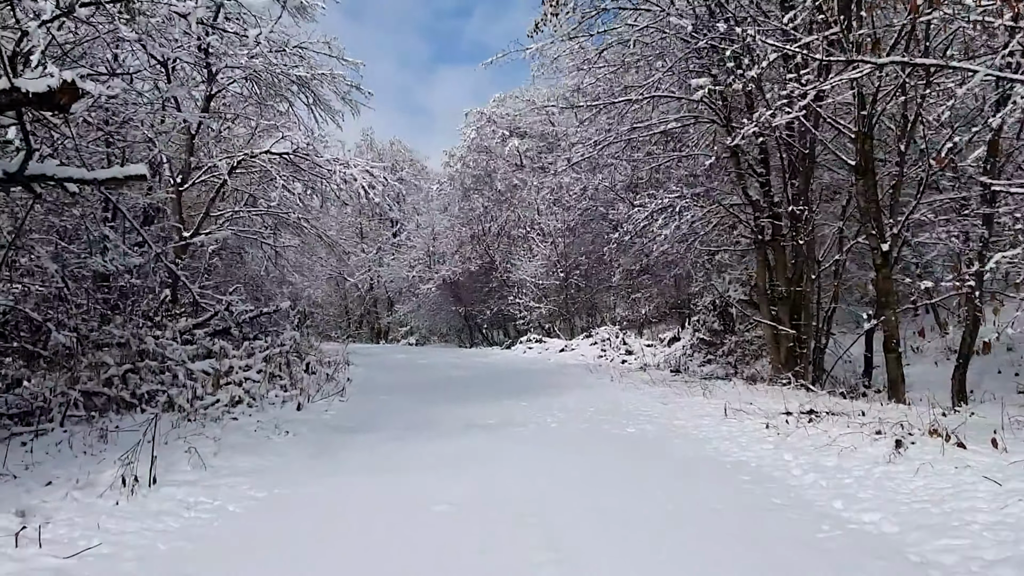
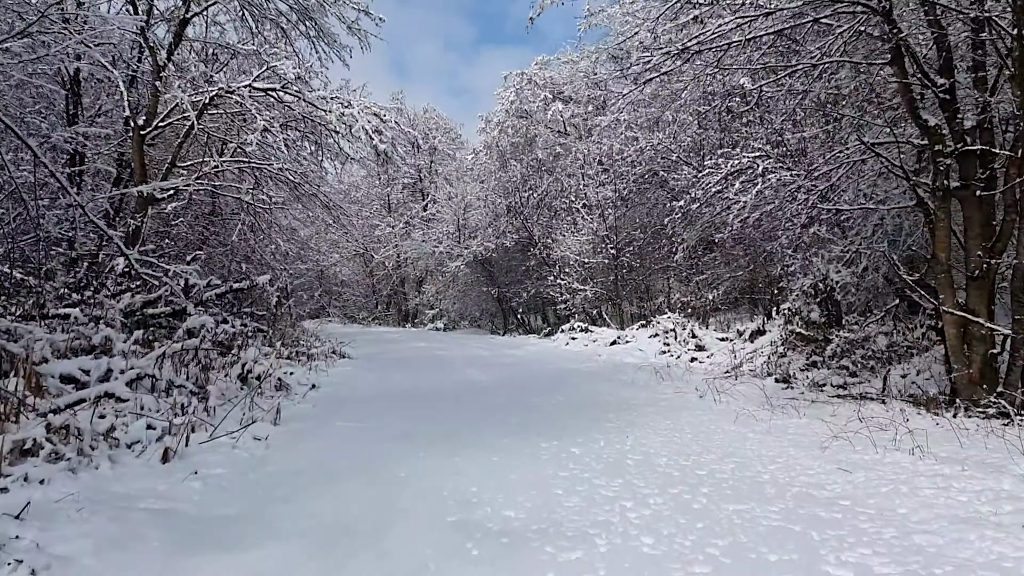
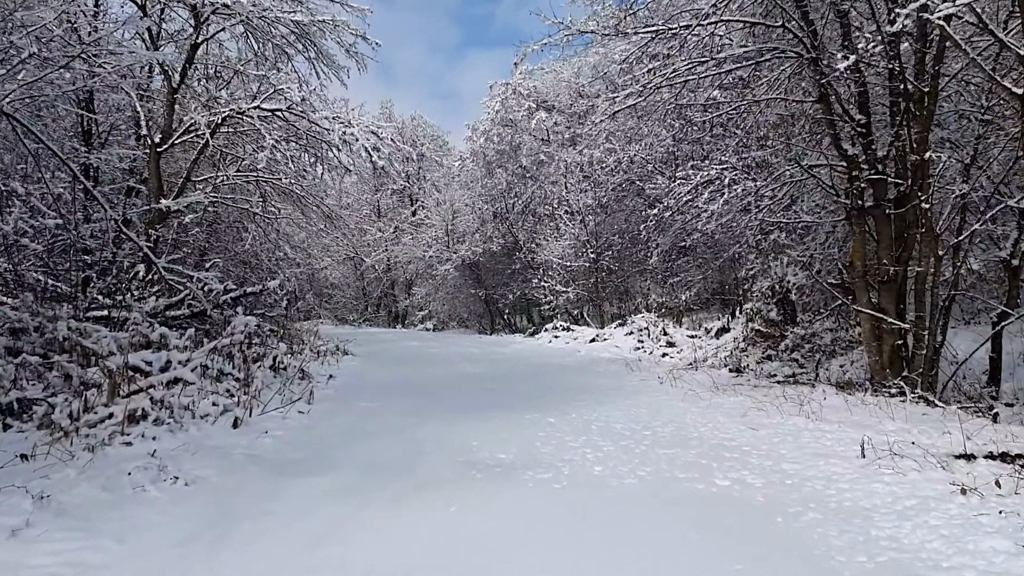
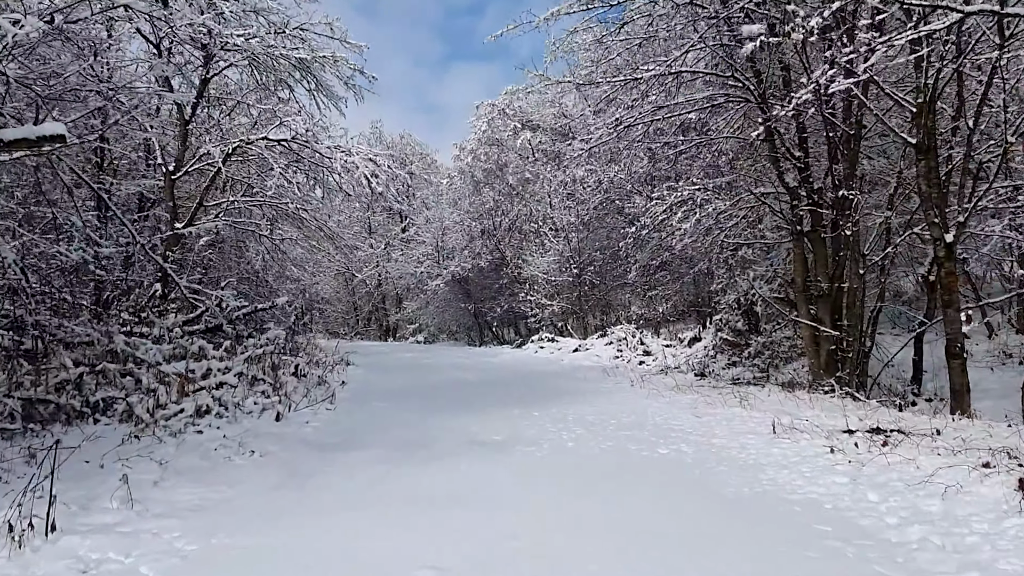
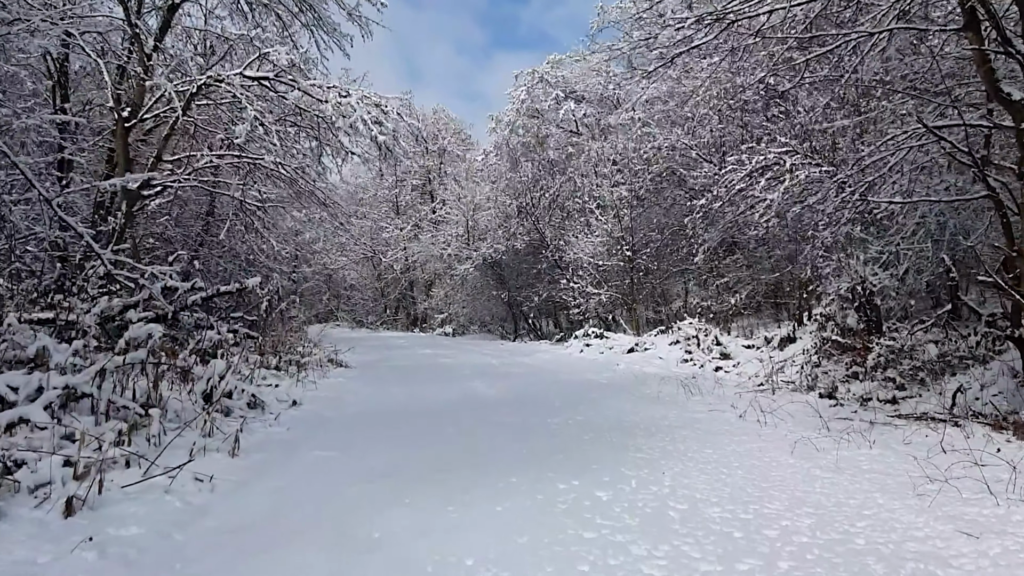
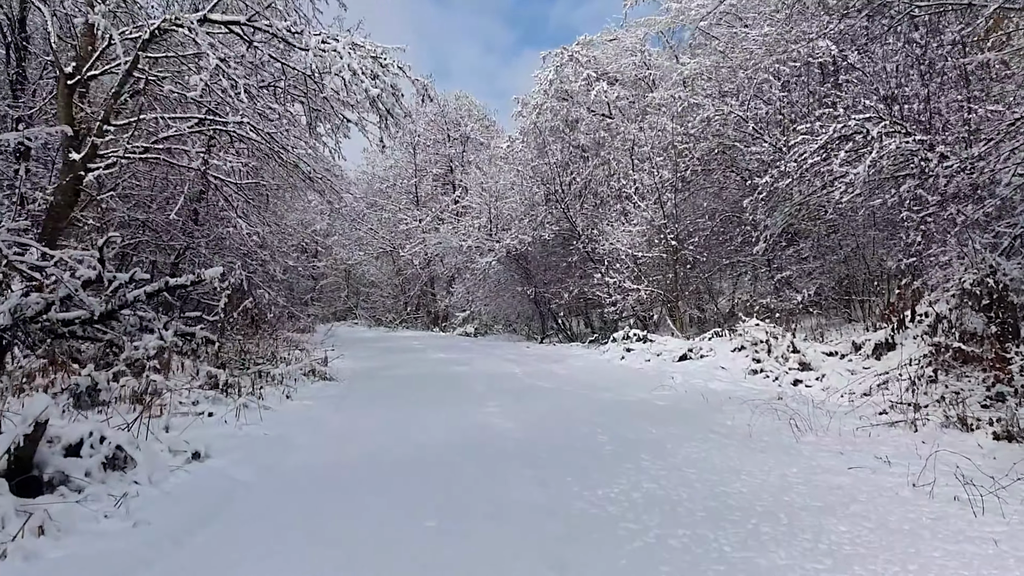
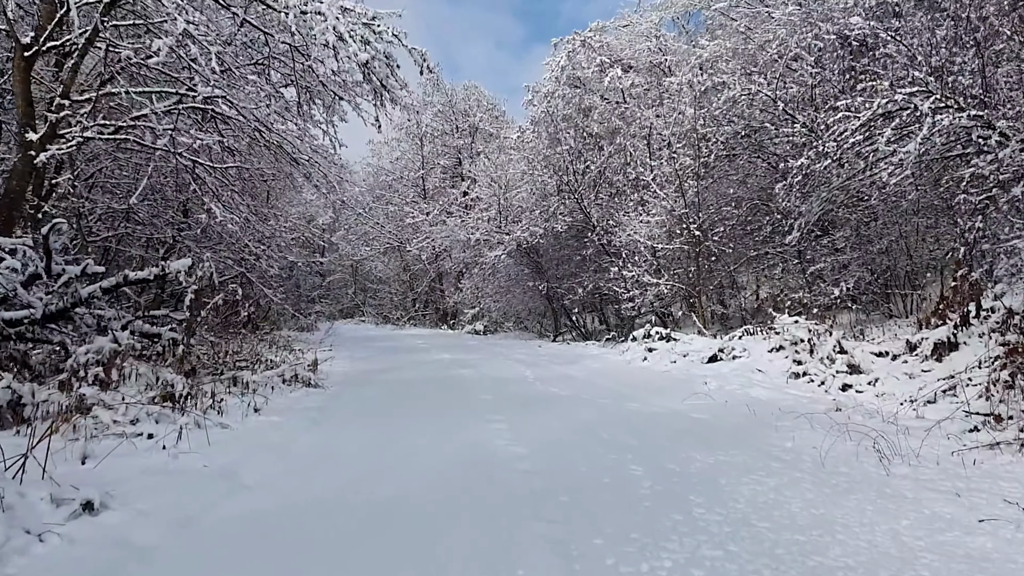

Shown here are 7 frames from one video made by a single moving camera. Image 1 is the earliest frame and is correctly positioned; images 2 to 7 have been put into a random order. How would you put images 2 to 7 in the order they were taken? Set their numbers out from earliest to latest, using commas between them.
4, 3, 2, 5, 6, 7
